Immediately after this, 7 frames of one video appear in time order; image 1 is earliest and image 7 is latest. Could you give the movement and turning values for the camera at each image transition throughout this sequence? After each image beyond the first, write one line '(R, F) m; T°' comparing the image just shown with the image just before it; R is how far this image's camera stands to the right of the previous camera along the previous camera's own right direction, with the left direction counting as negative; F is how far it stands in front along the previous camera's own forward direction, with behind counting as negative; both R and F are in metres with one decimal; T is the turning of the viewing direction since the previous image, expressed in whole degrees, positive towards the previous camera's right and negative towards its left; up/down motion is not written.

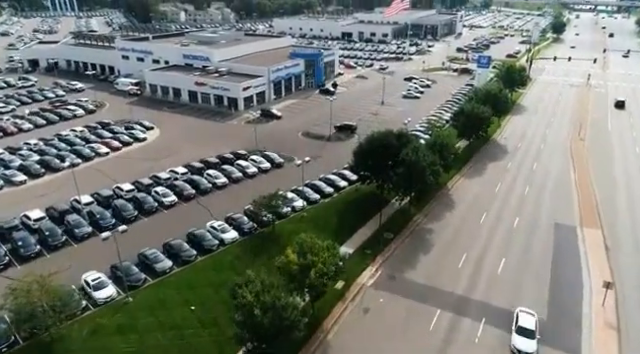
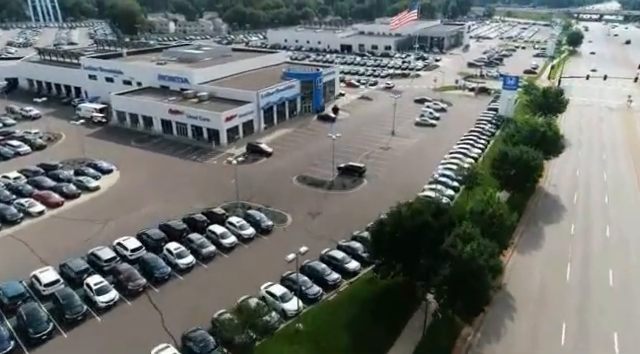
(-0.2, +11.3) m; 0°
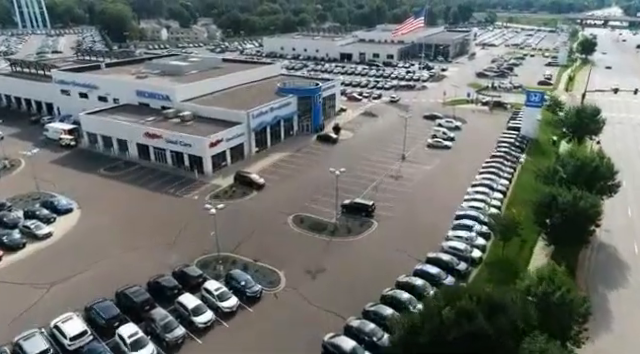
(-0.2, +7.5) m; 0°
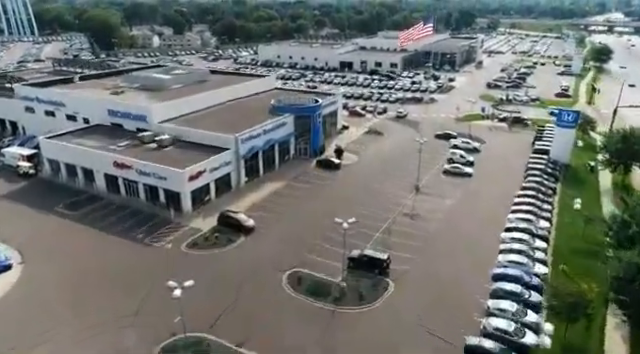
(-0.2, +7.5) m; 0°
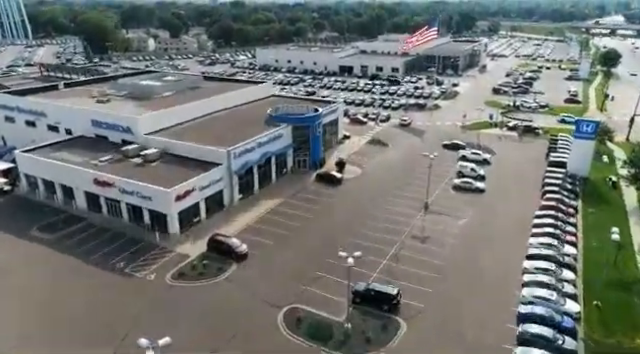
(-0.1, +3.5) m; 0°
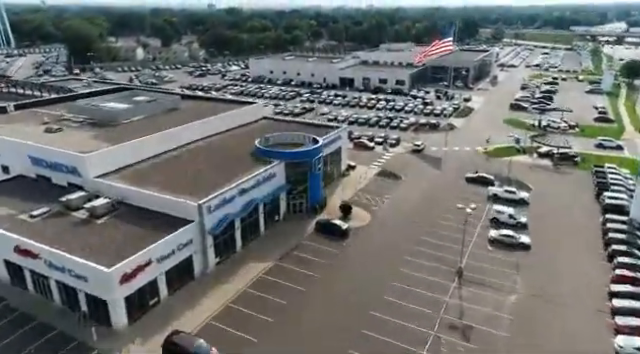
(-0.2, +9.6) m; 0°
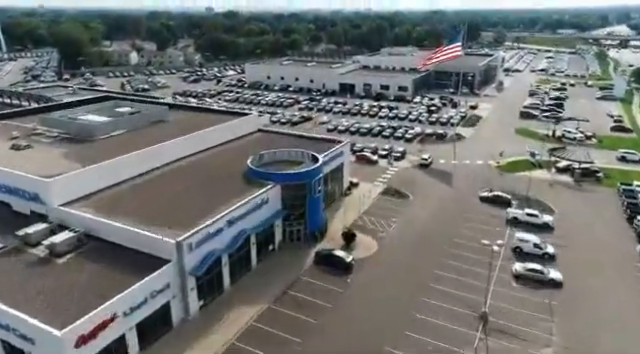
(-0.1, +4.5) m; 0°
